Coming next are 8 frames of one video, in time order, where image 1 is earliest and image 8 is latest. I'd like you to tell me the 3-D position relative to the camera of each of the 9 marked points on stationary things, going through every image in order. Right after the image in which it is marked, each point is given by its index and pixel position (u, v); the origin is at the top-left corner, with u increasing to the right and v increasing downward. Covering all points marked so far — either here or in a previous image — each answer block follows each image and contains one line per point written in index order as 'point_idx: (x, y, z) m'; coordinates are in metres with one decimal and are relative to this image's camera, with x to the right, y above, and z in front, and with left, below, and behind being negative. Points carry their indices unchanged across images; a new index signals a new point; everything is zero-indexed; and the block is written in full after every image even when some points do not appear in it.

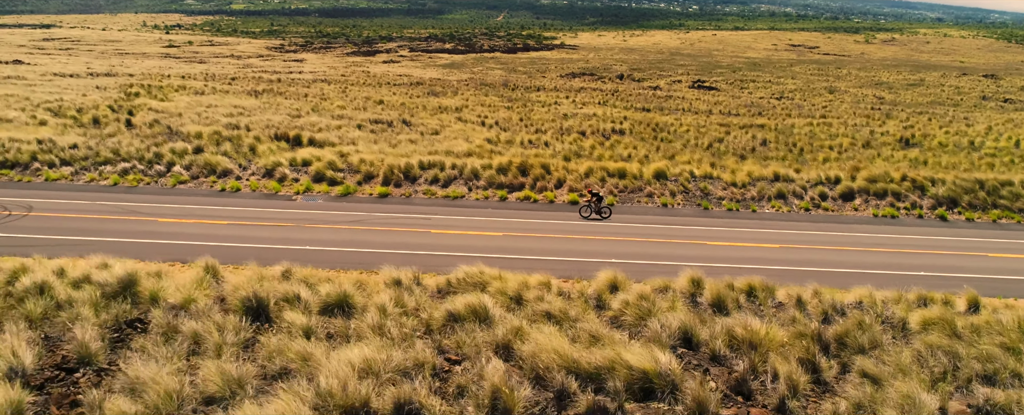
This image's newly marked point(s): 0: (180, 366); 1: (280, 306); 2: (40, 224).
0: (-2.0, -1.0, +4.7) m
1: (-1.7, -0.7, +5.9) m
2: (-6.2, -0.2, +9.9) m
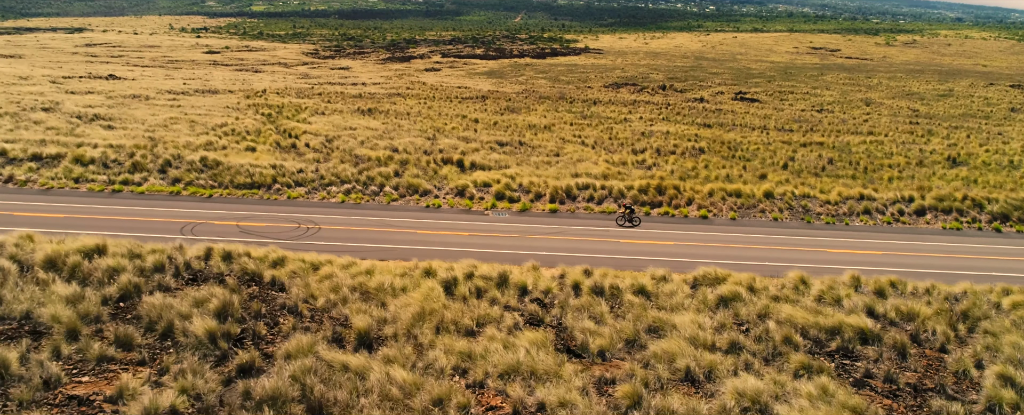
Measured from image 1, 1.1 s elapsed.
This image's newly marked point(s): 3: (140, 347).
0: (+1.0, -1.3, +8.3) m
1: (+1.3, -1.0, +9.4) m
2: (-3.1, -0.5, +13.5) m
3: (-3.4, -1.3, +7.0) m
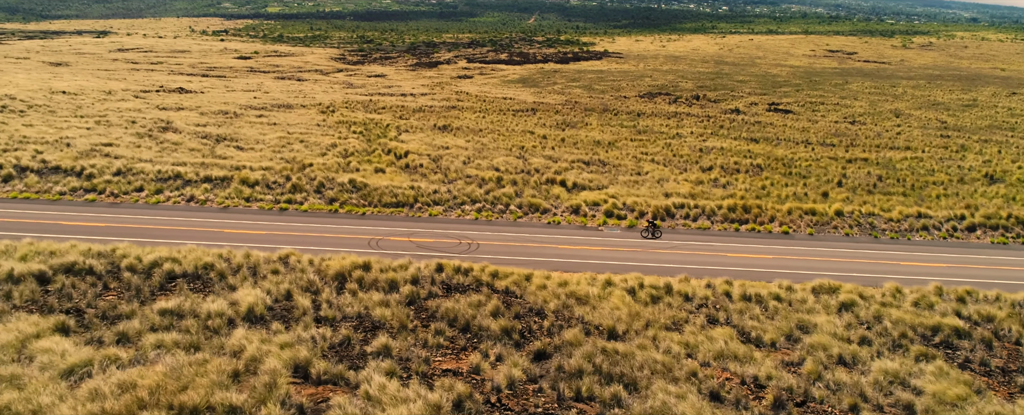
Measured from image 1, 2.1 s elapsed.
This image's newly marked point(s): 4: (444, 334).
0: (+3.7, -1.7, +11.2) m
1: (+4.0, -1.5, +12.3) m
2: (-0.3, -0.9, +16.4) m
3: (-0.7, -1.7, +10.0) m
4: (-0.9, -1.7, +9.9) m
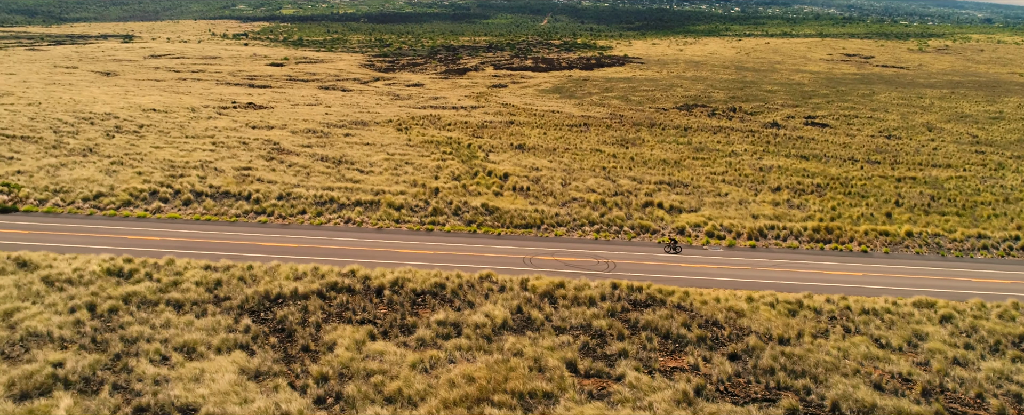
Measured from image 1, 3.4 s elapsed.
0: (+7.1, -2.4, +14.3) m
1: (+7.4, -2.1, +15.5) m
2: (+3.1, -1.6, +19.6) m
3: (+2.7, -2.4, +13.2) m
4: (+2.5, -2.3, +13.1) m
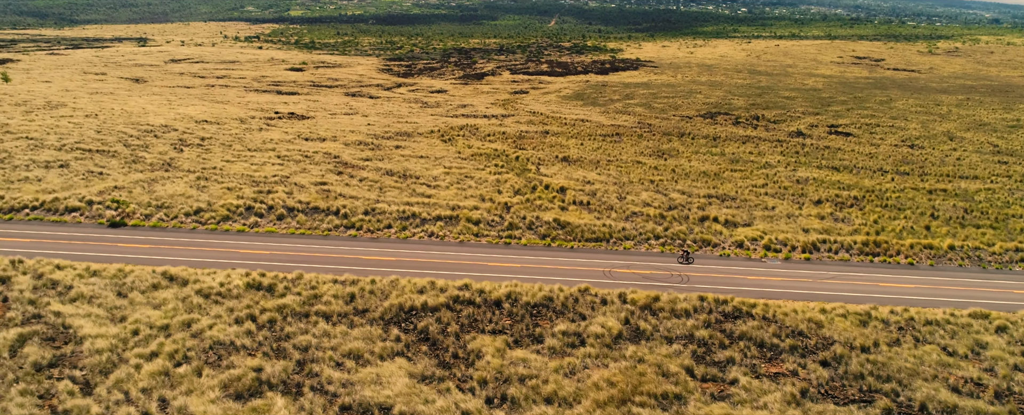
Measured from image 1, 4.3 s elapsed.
0: (+9.4, -2.9, +16.2) m
1: (+9.7, -2.6, +17.4) m
2: (+5.5, -2.1, +21.6) m
3: (+5.0, -2.9, +15.1) m
4: (+4.8, -2.8, +15.0) m
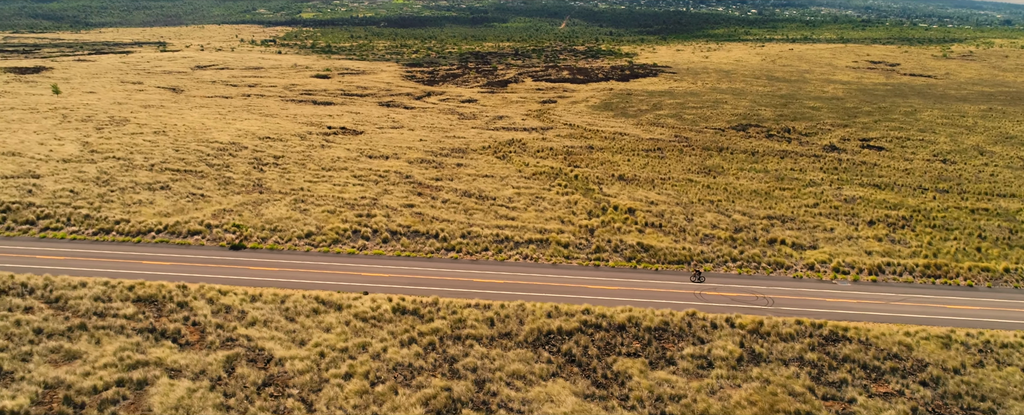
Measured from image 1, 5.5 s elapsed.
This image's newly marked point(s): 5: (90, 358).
0: (+12.6, -3.8, +18.4) m
1: (+12.9, -3.6, +19.5) m
2: (+8.7, -3.0, +23.8) m
3: (+8.1, -3.8, +17.3) m
4: (+8.0, -3.7, +17.3) m
5: (-9.3, -3.3, +16.7) m
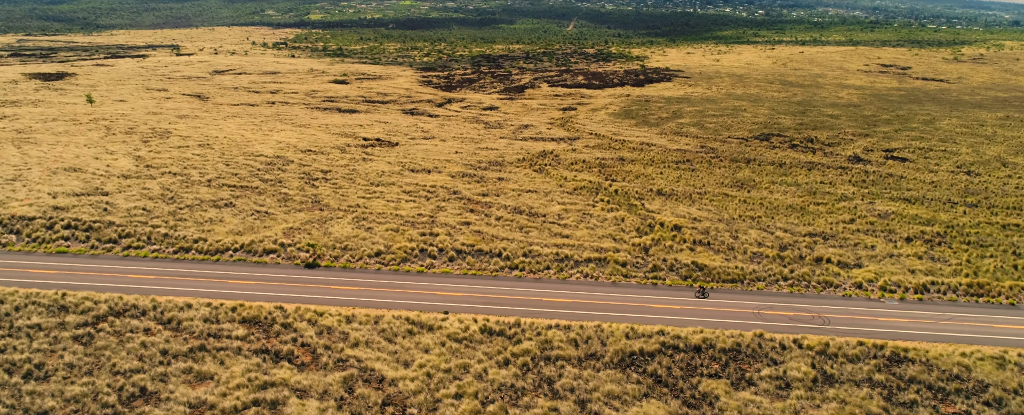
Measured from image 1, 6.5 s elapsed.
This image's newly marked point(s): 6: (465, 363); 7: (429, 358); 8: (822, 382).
0: (+14.9, -4.6, +19.8) m
1: (+15.2, -4.4, +20.9) m
2: (+11.0, -3.8, +25.2) m
3: (+10.4, -4.6, +18.7) m
4: (+10.3, -4.6, +18.7) m
5: (-7.0, -4.1, +18.2) m
6: (-1.2, -4.1, +19.6) m
7: (-2.2, -4.0, +20.0) m
8: (+7.8, -4.4, +19.0) m
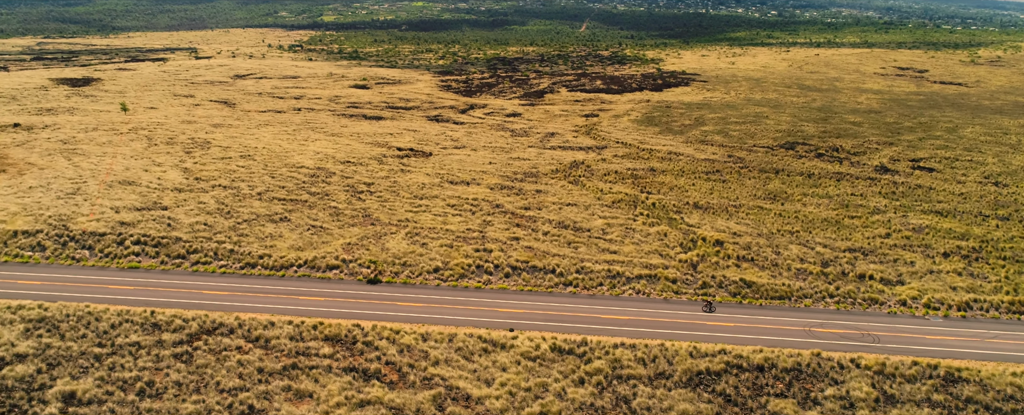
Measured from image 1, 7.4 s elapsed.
0: (+17.0, -5.4, +20.7) m
1: (+17.3, -5.2, +21.9) m
2: (+13.2, -4.6, +26.2) m
3: (+12.5, -5.4, +19.7) m
4: (+12.3, -5.3, +19.7) m
5: (-5.0, -4.9, +19.4) m
6: (+0.9, -4.8, +20.8) m
7: (-0.1, -4.7, +21.1) m
8: (+9.9, -5.2, +20.0) m
